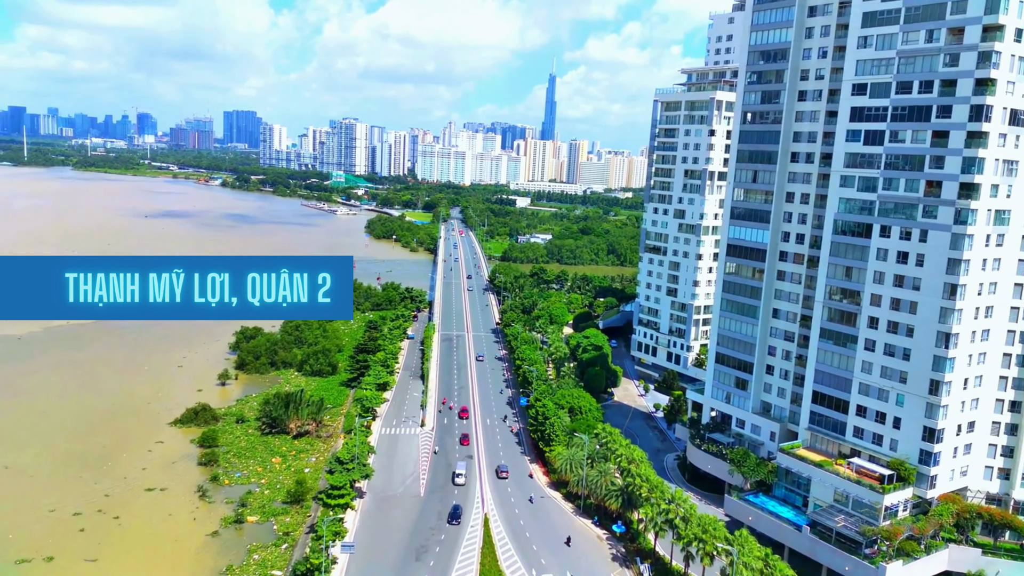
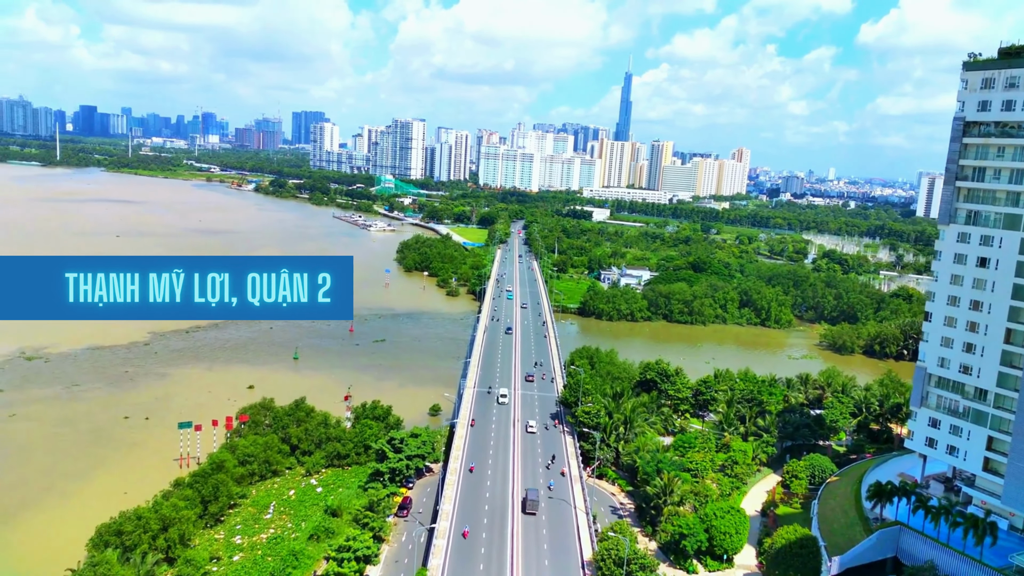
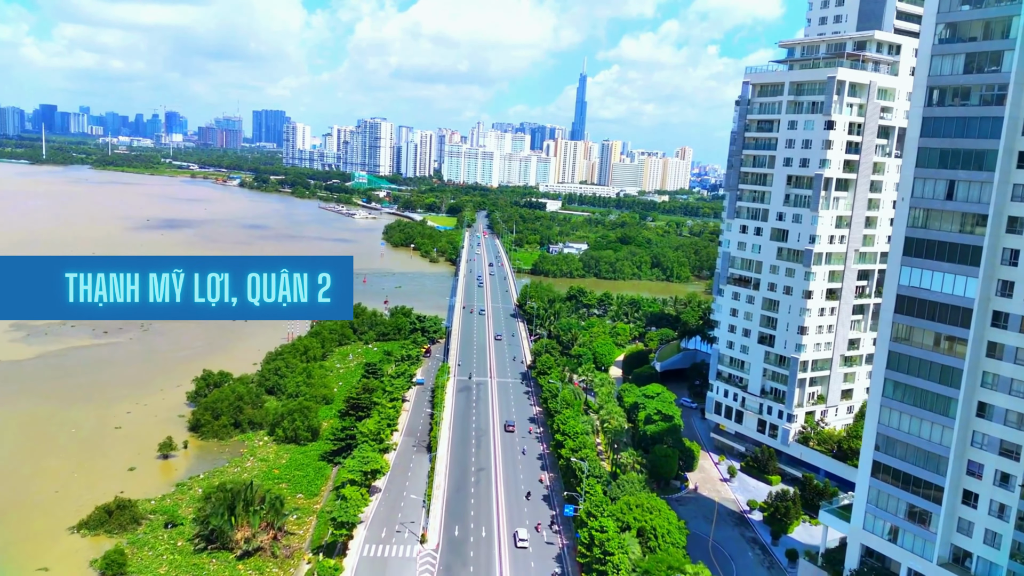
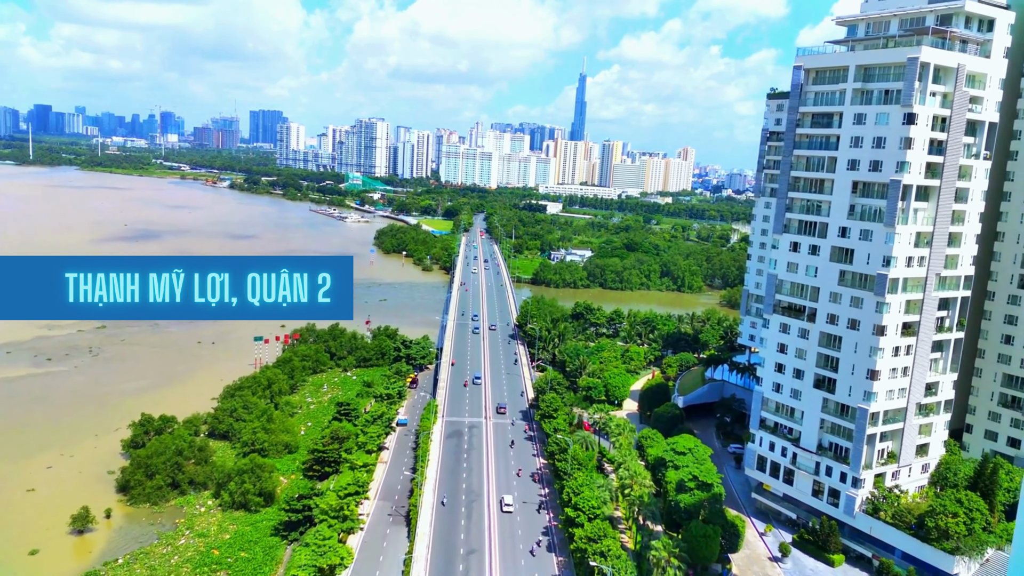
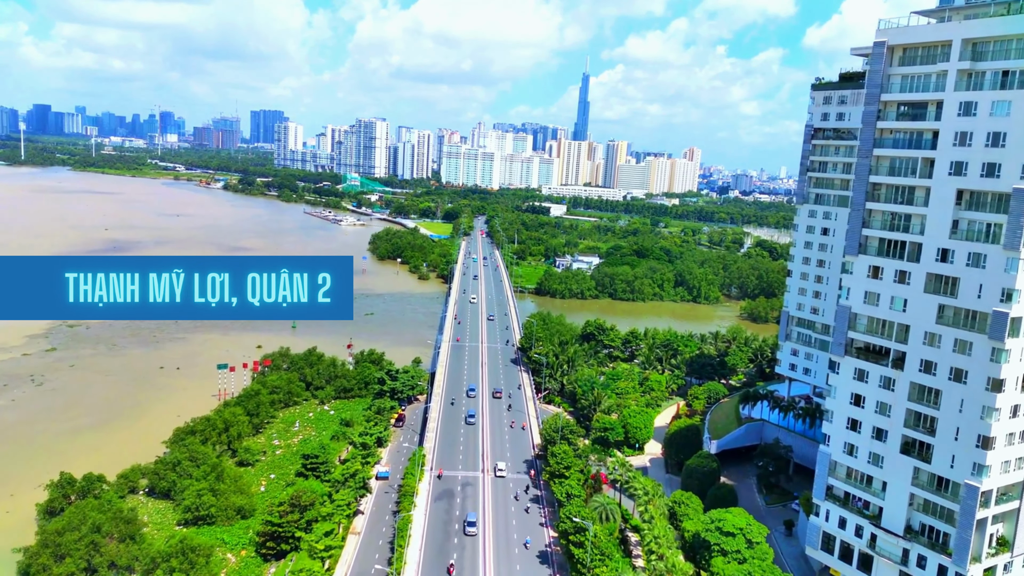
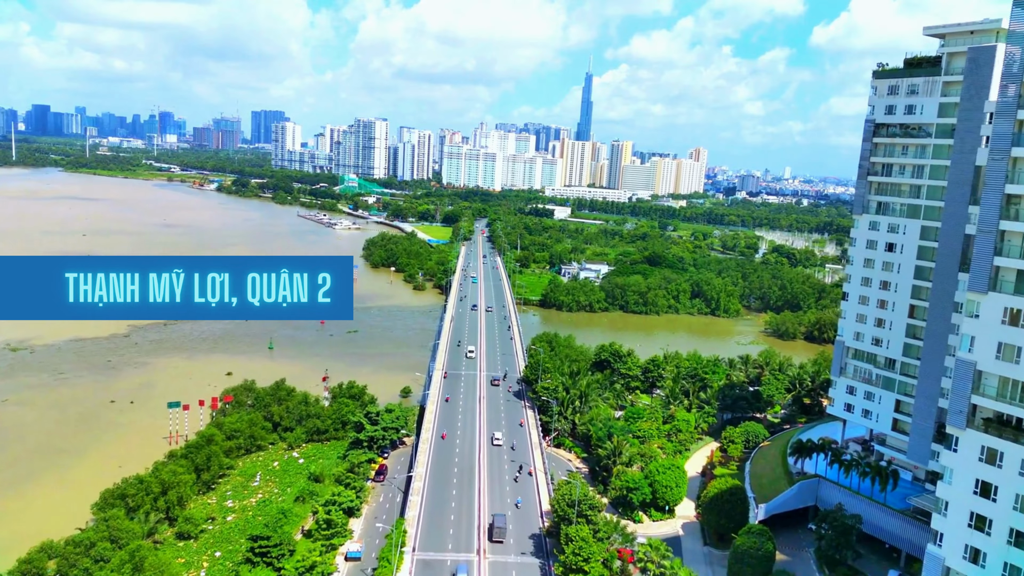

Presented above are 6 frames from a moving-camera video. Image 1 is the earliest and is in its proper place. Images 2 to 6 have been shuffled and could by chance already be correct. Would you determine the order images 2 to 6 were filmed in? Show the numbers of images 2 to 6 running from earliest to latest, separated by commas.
3, 4, 5, 6, 2
